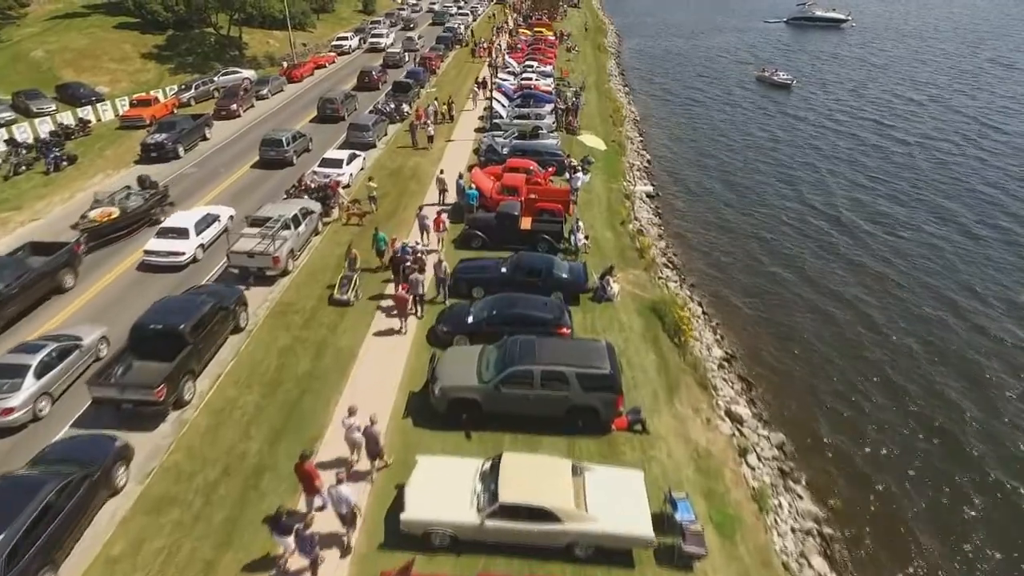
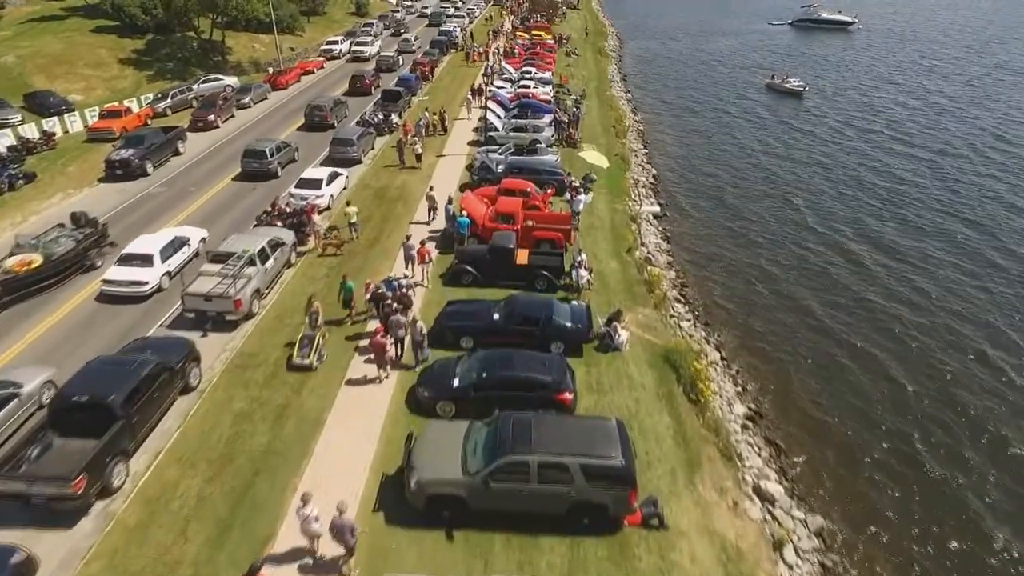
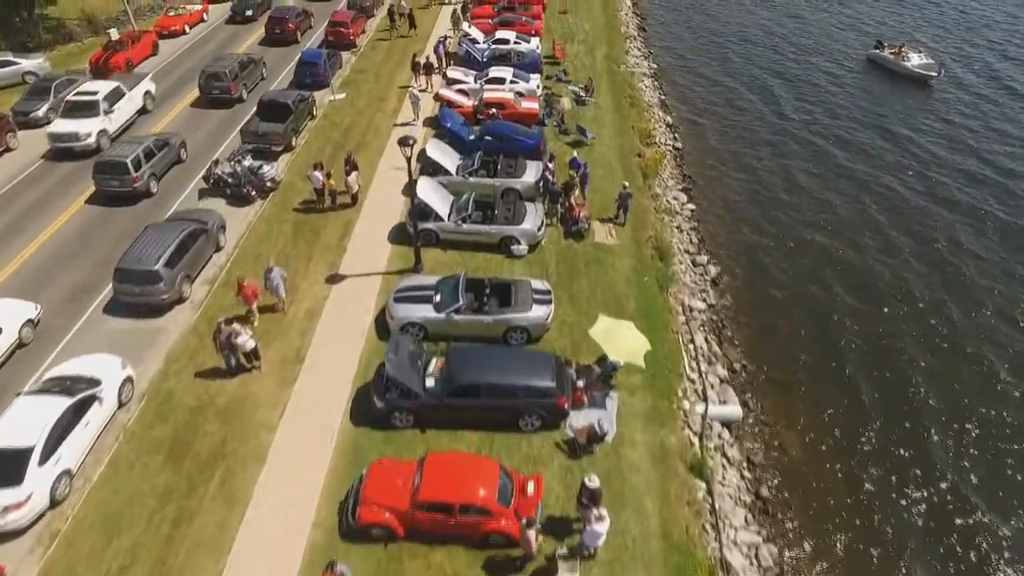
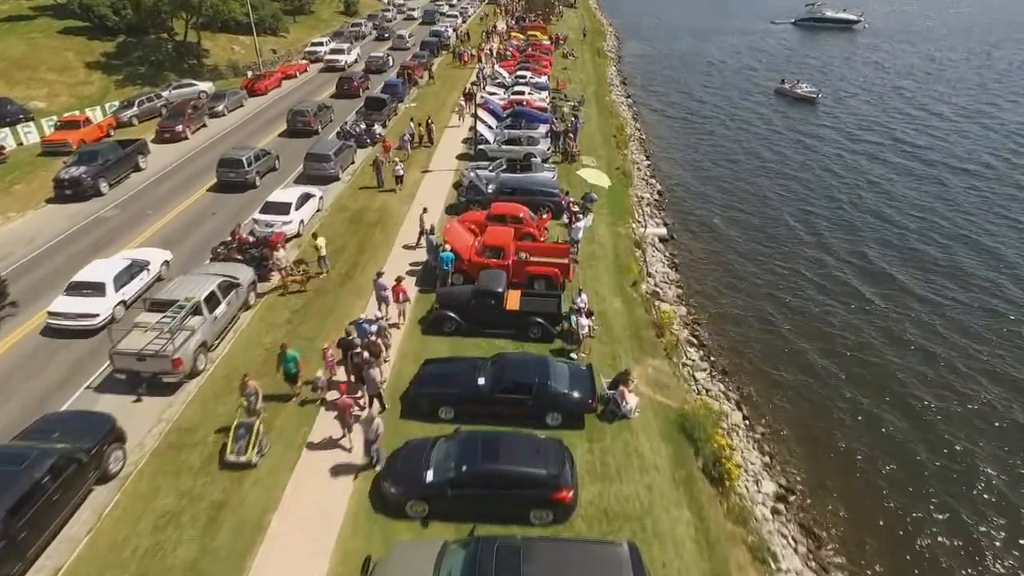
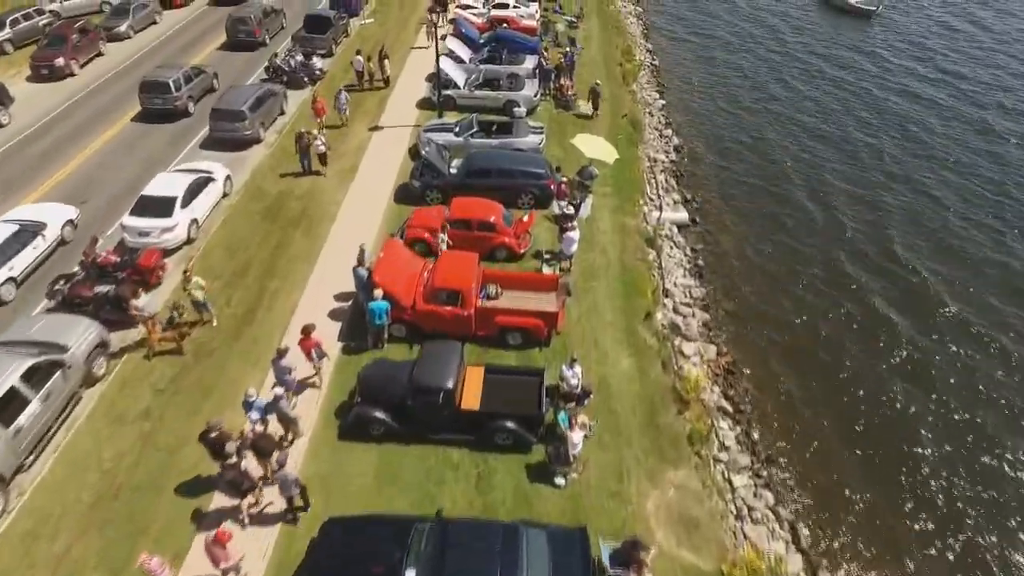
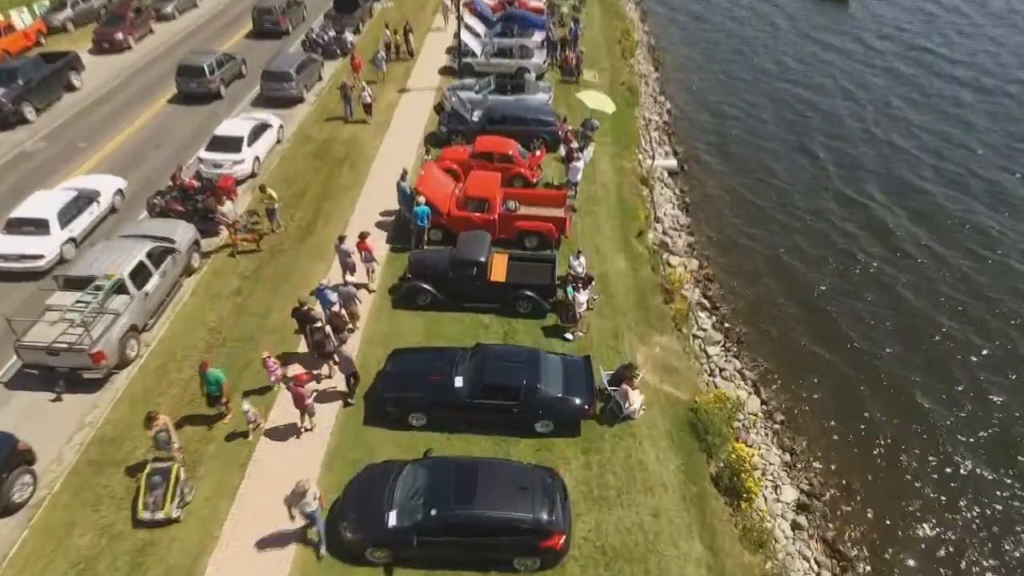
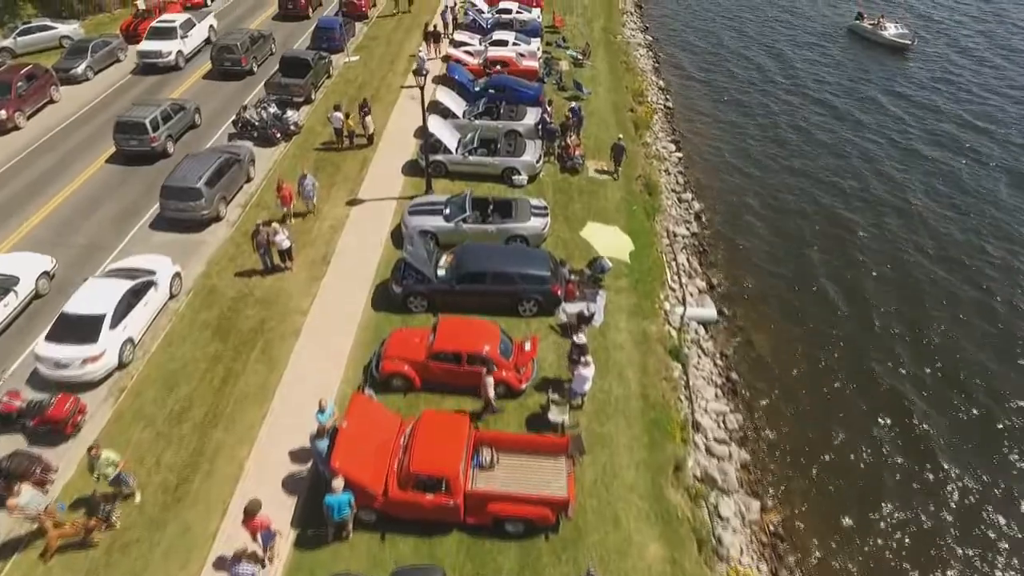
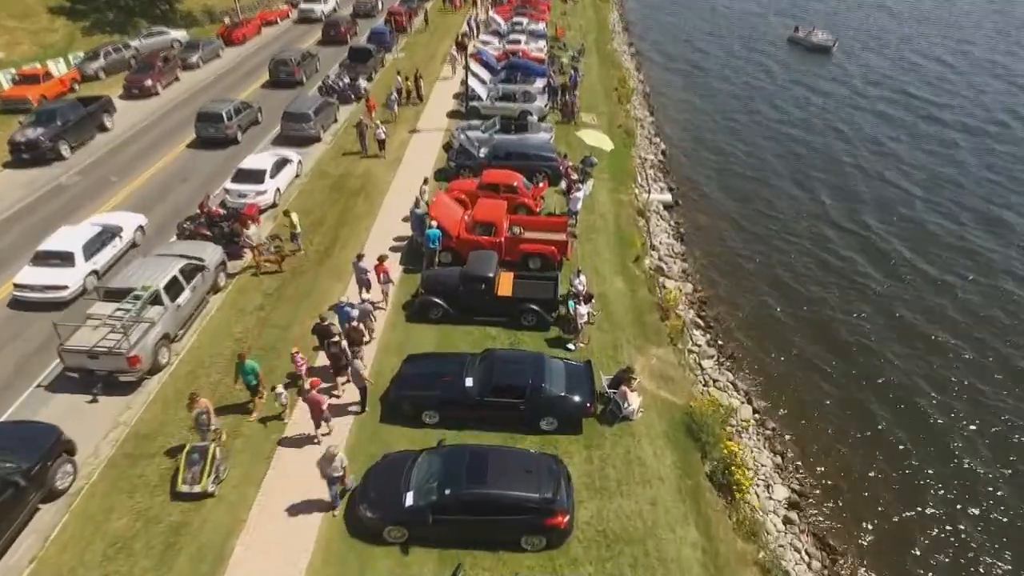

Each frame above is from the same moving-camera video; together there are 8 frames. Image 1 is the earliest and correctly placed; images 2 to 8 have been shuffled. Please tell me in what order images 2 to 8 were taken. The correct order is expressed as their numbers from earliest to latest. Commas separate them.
2, 4, 8, 6, 5, 7, 3
